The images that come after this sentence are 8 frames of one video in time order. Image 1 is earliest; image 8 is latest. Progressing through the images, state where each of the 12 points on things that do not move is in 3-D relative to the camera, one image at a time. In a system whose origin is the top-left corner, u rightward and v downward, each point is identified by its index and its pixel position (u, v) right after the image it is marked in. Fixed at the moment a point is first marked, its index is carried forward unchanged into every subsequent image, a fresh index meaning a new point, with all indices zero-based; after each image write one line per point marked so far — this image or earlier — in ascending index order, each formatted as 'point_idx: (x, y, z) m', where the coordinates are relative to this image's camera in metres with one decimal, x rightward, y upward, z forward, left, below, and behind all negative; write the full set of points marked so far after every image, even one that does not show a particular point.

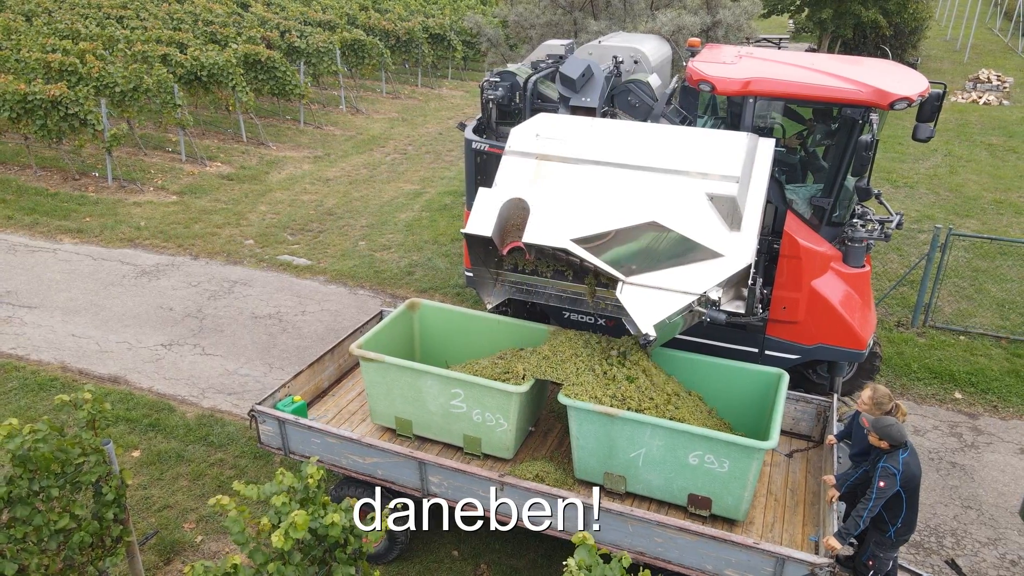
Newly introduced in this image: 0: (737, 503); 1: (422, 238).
0: (+1.3, -1.3, +4.4) m
1: (-1.4, +0.8, +11.3) m
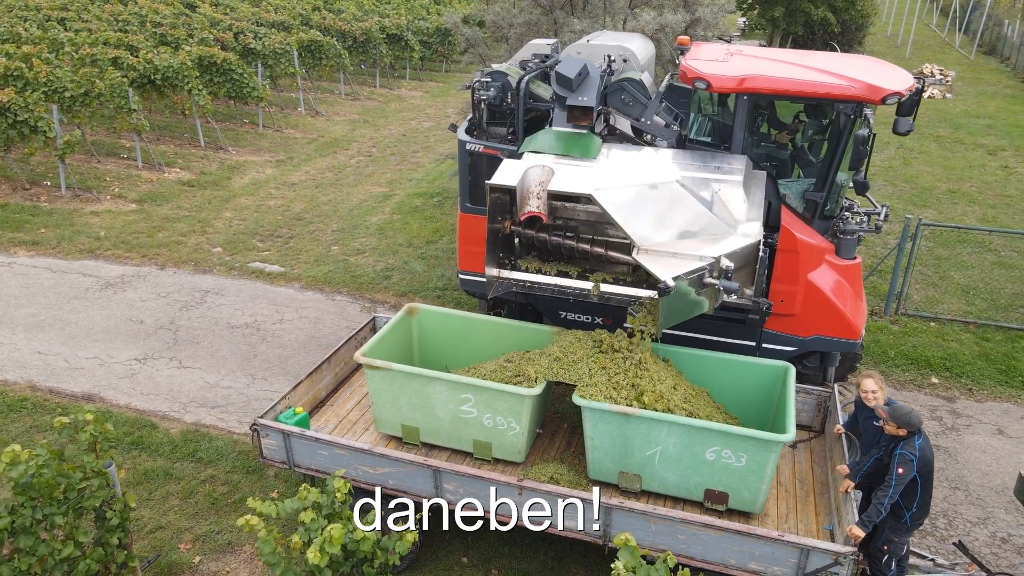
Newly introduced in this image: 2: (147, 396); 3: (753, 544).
0: (+1.5, -1.3, +4.4) m
1: (-1.8, +0.7, +11.2) m
2: (-3.7, -1.1, +7.3) m
3: (+1.3, -1.4, +4.0) m
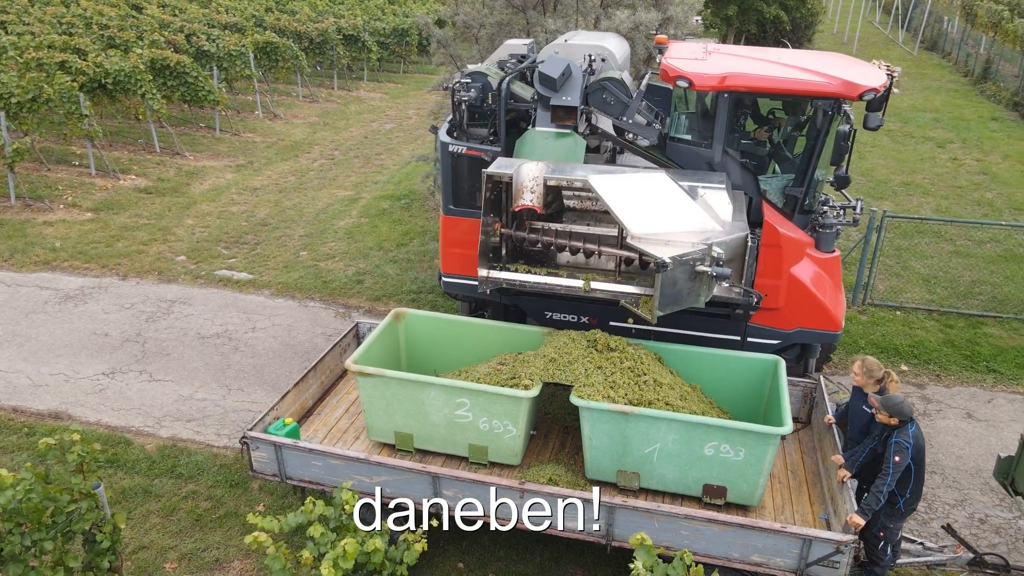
0: (+1.5, -1.2, +4.5) m
1: (-2.2, +0.7, +11.1) m
2: (-3.8, -1.2, +7.1) m
3: (+1.4, -1.4, +4.1) m
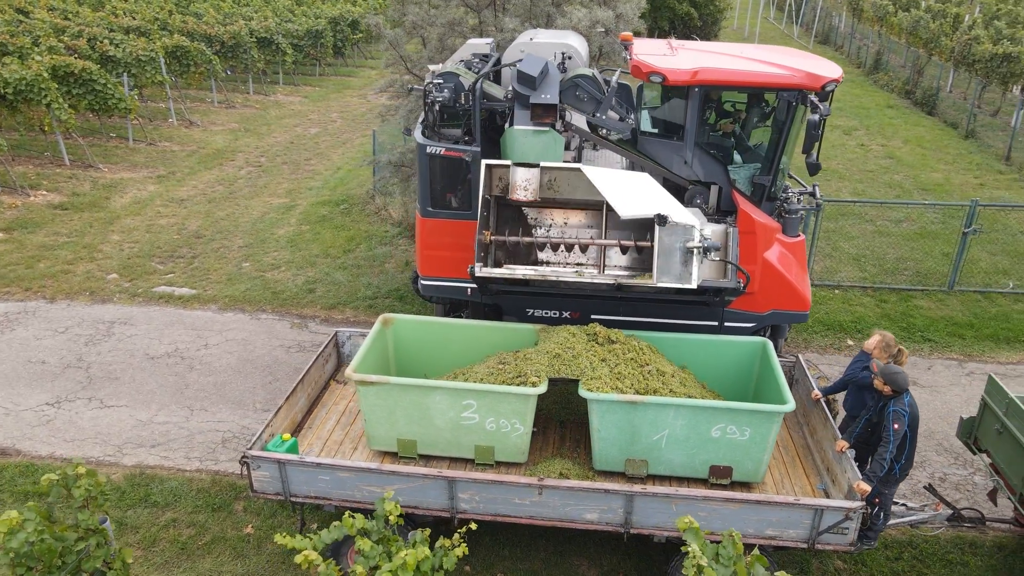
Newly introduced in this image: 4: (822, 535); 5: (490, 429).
0: (+1.6, -1.1, +4.7) m
1: (-2.9, +0.5, +10.8) m
2: (-4.0, -1.4, +6.6) m
3: (+1.5, -1.3, +4.3) m
4: (+1.8, -1.5, +4.3) m
5: (-0.1, -0.9, +4.8) m
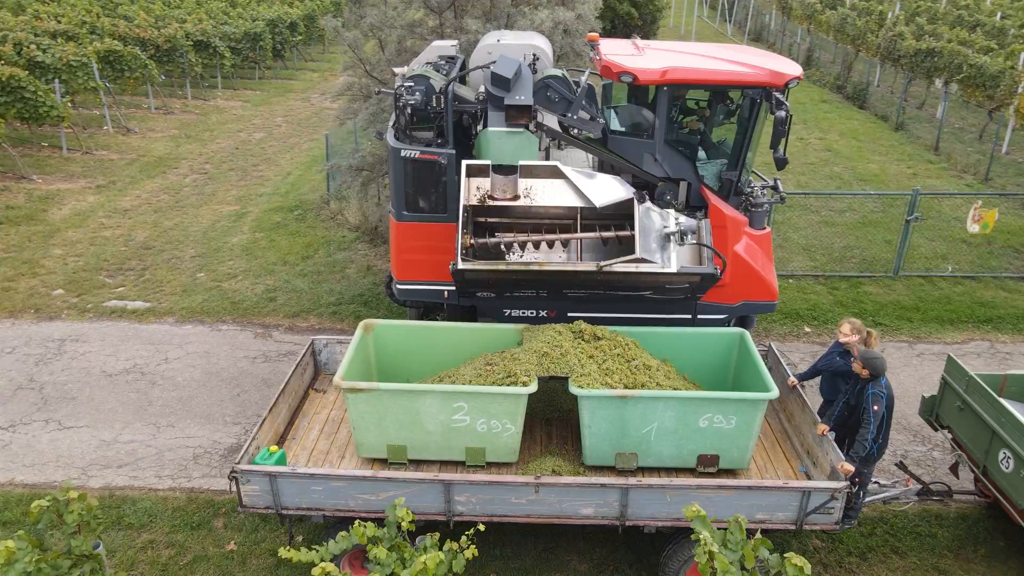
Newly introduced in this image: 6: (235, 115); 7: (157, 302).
0: (+1.5, -1.1, +4.8) m
1: (-3.5, +0.4, +10.5) m
2: (-4.2, -1.6, +6.3) m
3: (+1.5, -1.2, +4.4) m
4: (+1.8, -1.4, +4.5) m
5: (-0.2, -0.9, +4.8) m
6: (-7.1, +4.4, +18.8) m
7: (-4.6, -0.2, +9.4) m
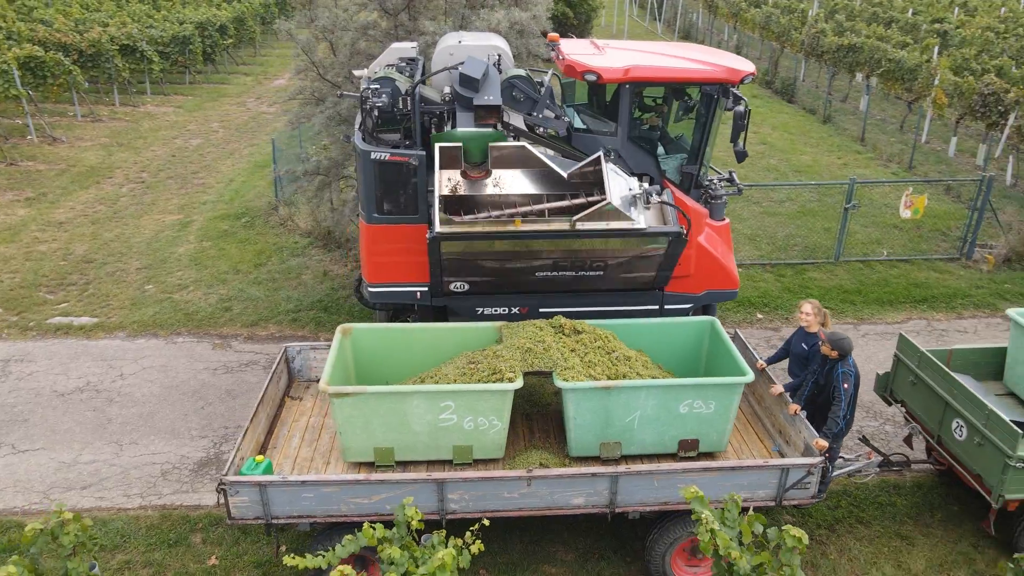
0: (+1.4, -1.0, +5.0) m
1: (-4.1, +0.3, +10.3) m
2: (-4.3, -1.7, +6.1) m
3: (+1.5, -1.2, +4.6) m
4: (+1.8, -1.3, +4.7) m
5: (-0.3, -0.9, +4.9) m
6: (-8.6, +4.1, +18.2) m
7: (-5.0, -0.3, +9.1) m
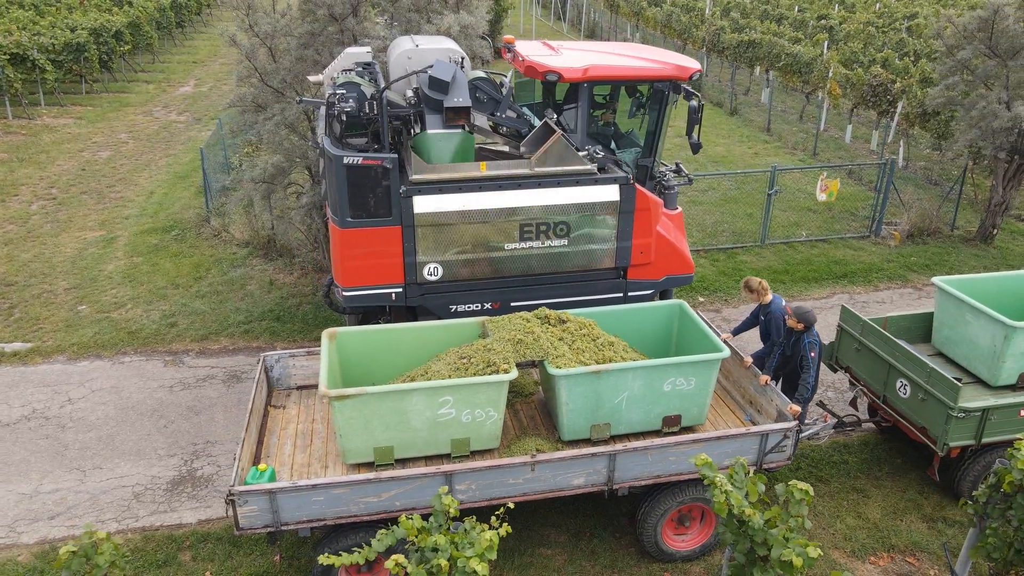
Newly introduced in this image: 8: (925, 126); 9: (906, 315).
0: (+1.4, -0.9, +5.3) m
1: (-4.8, +0.1, +9.9) m
2: (-4.4, -1.9, +5.7) m
3: (+1.5, -1.1, +4.9) m
4: (+1.8, -1.2, +5.1) m
5: (-0.3, -0.9, +5.0) m
6: (-10.4, +3.6, +17.2) m
7: (-5.6, -0.6, +8.6) m
8: (+8.1, +3.2, +14.3) m
9: (+3.7, -0.2, +6.8) m
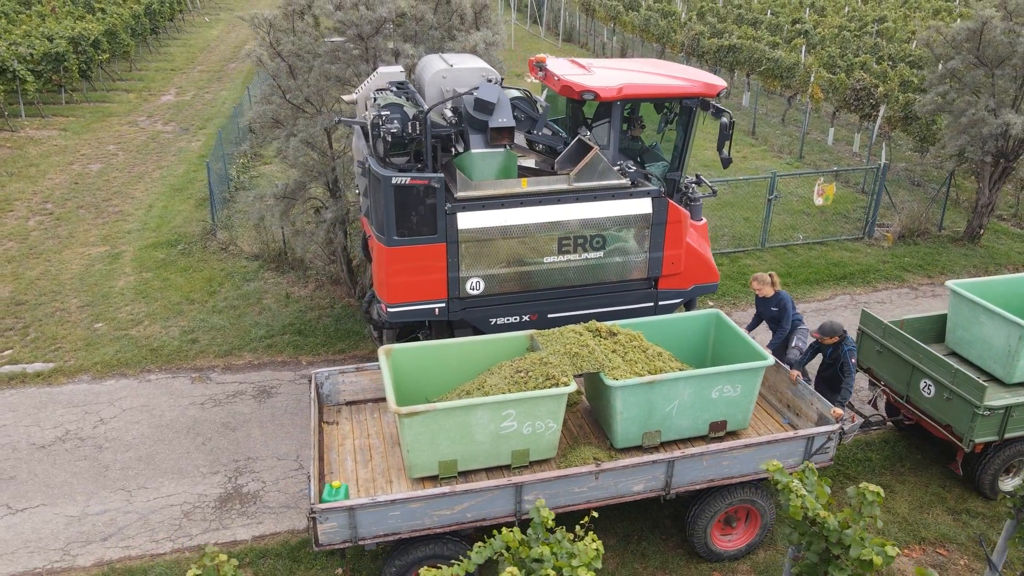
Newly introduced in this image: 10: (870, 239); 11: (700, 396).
0: (+1.8, -1.0, +5.6) m
1: (-4.6, -0.2, +9.9) m
2: (-4.0, -2.1, +5.7) m
3: (+1.9, -1.1, +5.2) m
4: (+2.2, -1.2, +5.3) m
5: (+0.1, -1.0, +5.2) m
6: (-10.6, +3.3, +17.0) m
7: (-5.3, -0.8, +8.5) m
8: (+8.0, +3.2, +14.9) m
9: (+4.0, -0.3, +7.2) m
10: (+6.0, +0.8, +12.2) m
11: (+1.4, -0.8, +5.4) m
